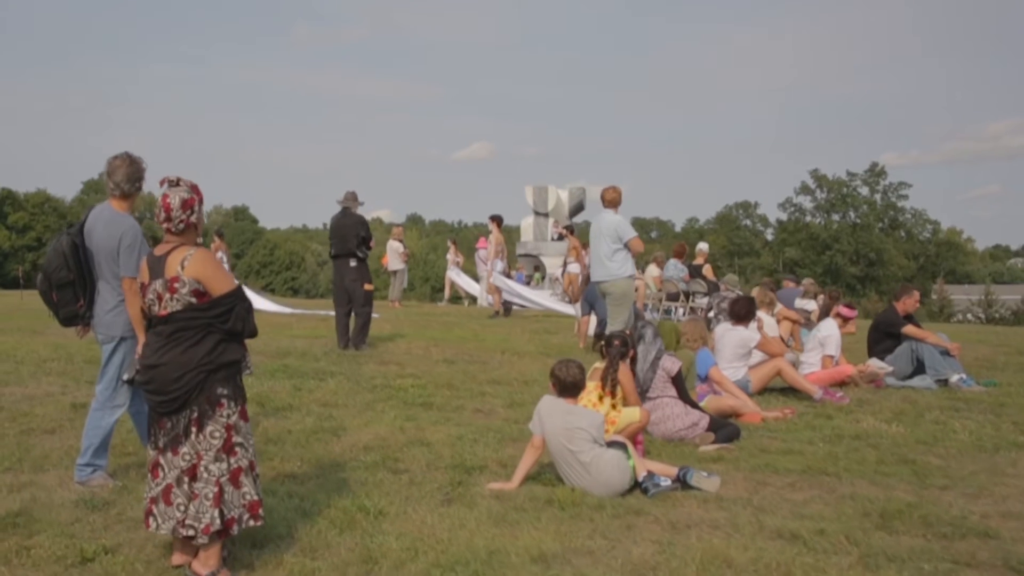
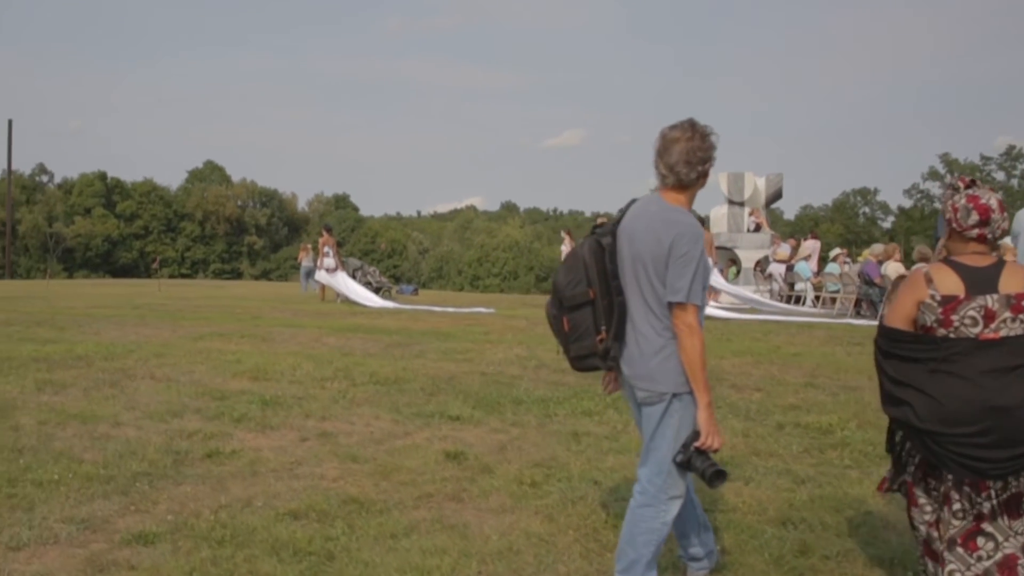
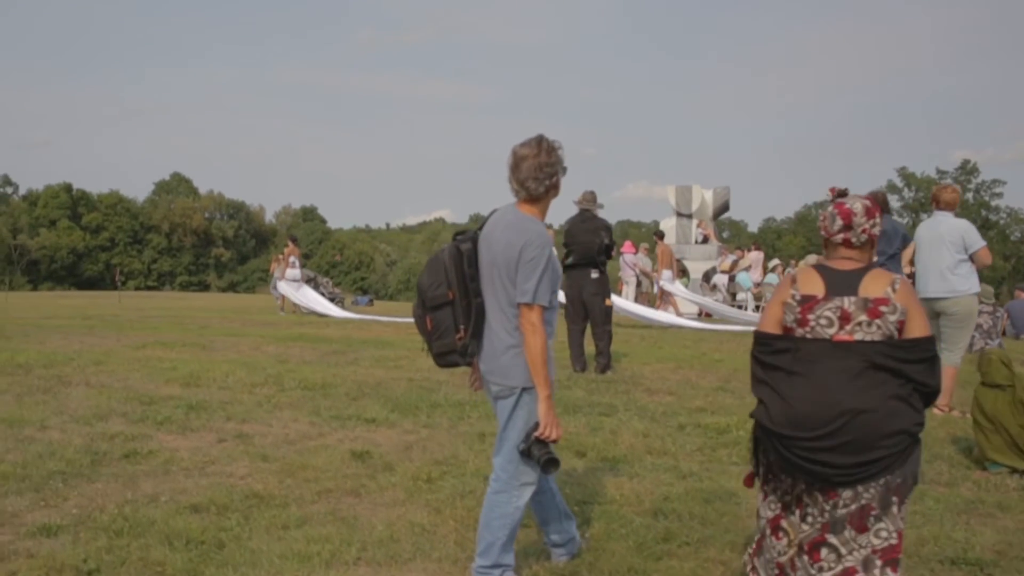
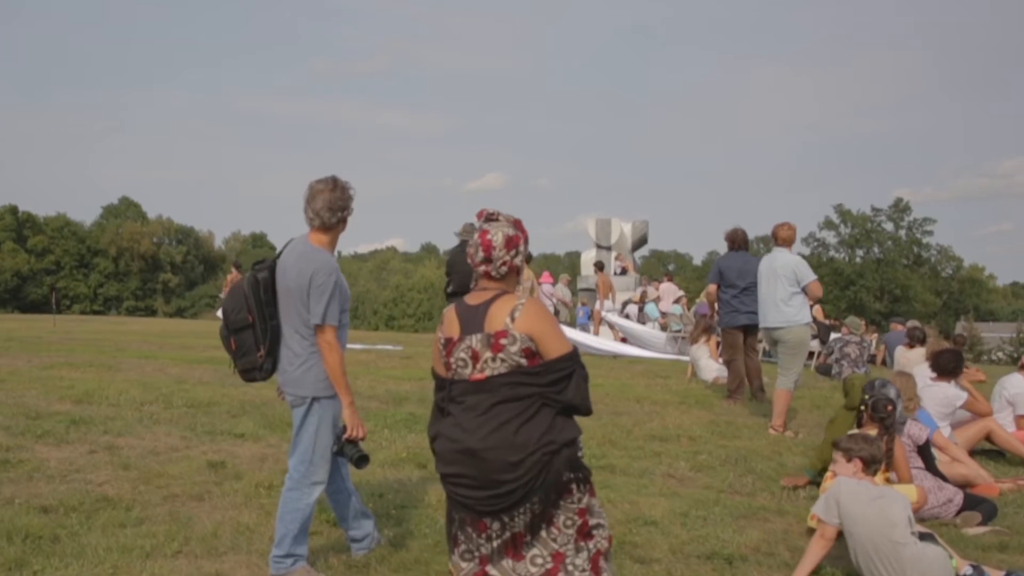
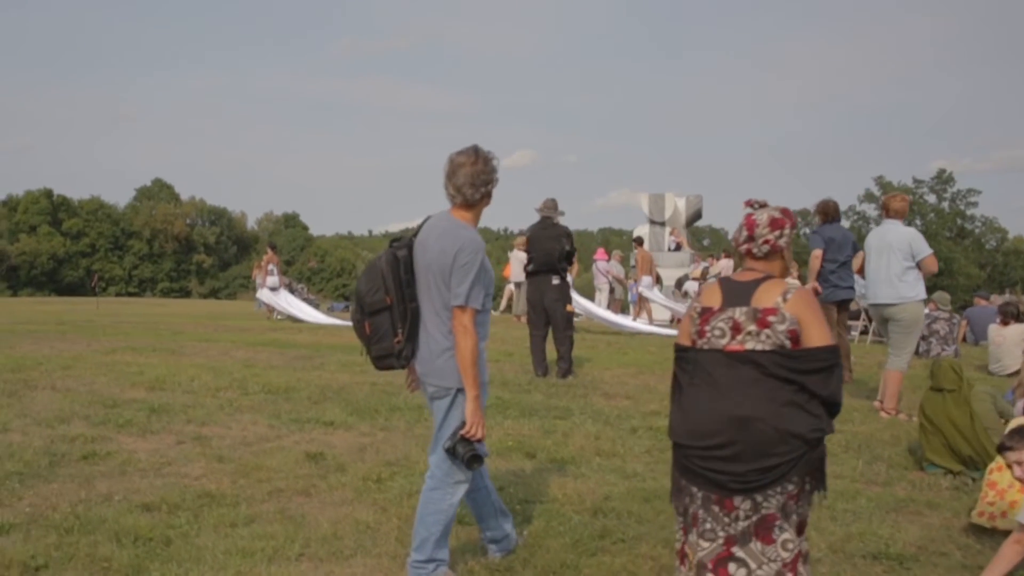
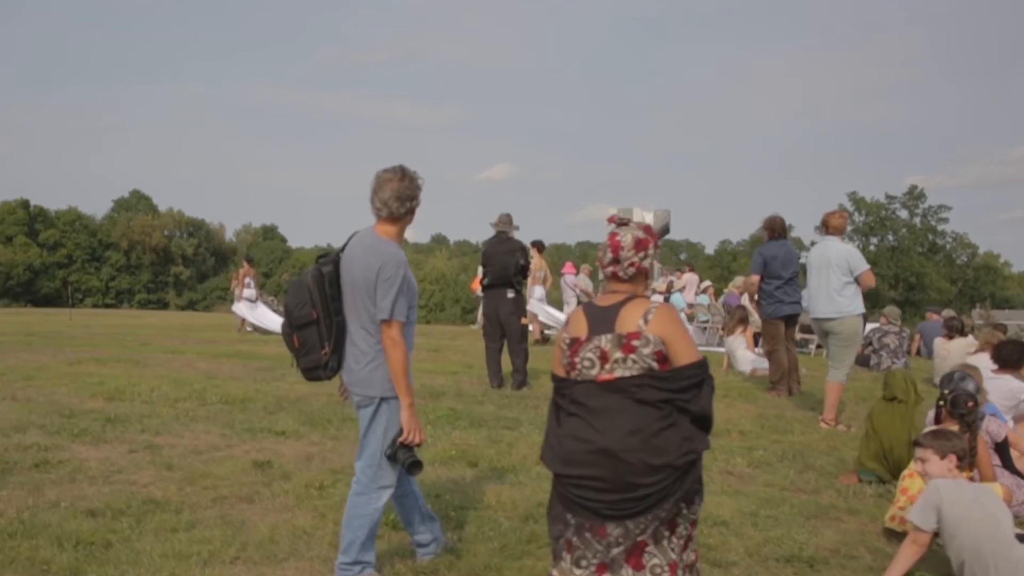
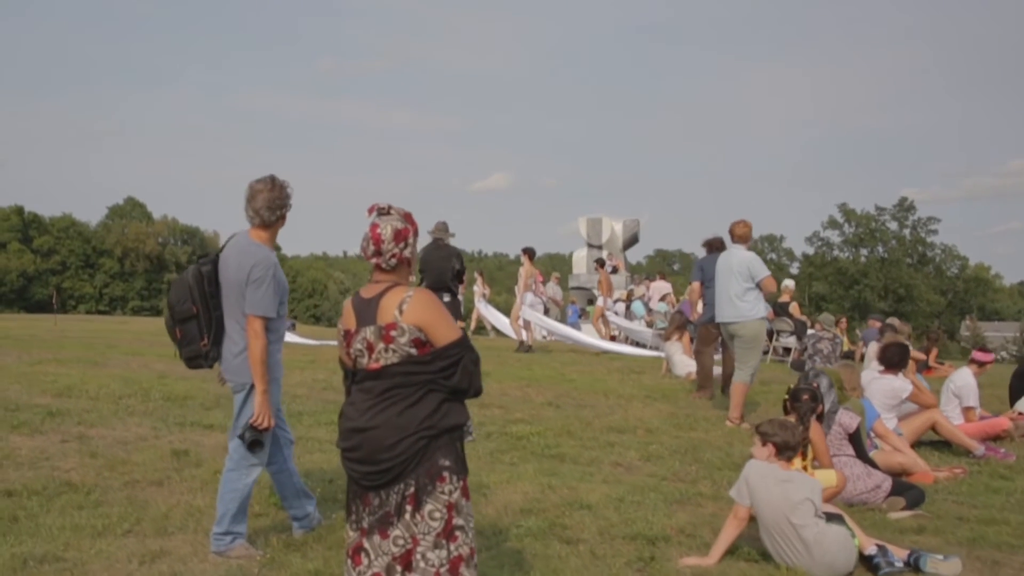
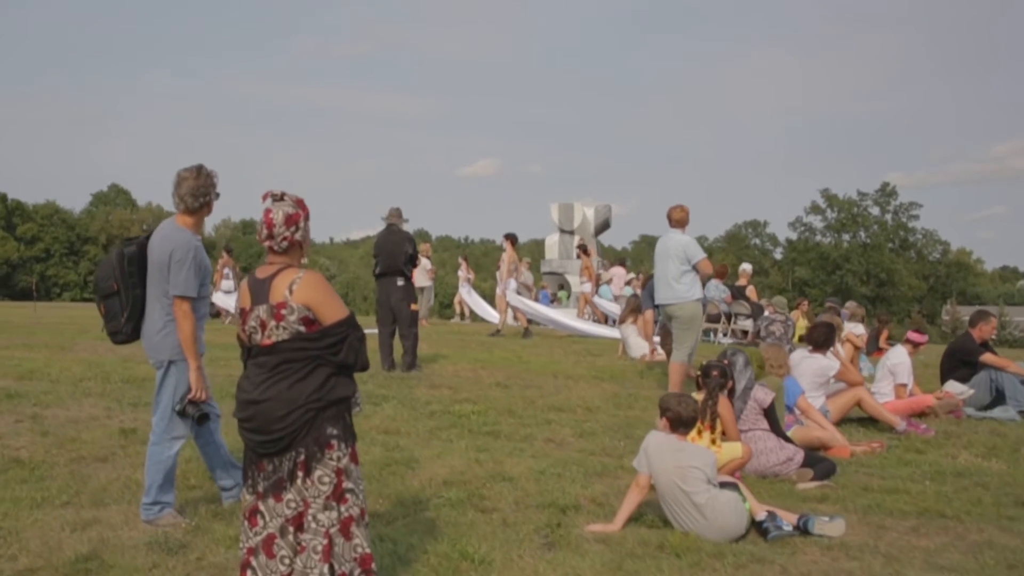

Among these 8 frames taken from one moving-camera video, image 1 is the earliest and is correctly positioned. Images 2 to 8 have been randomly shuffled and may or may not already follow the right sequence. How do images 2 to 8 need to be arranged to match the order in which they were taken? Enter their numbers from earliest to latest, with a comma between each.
8, 7, 4, 6, 5, 3, 2
